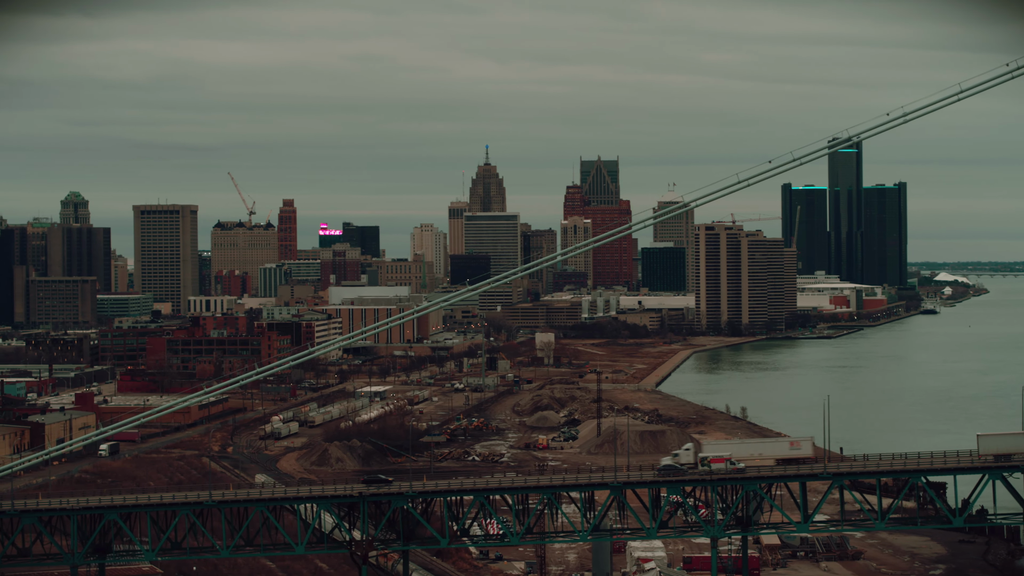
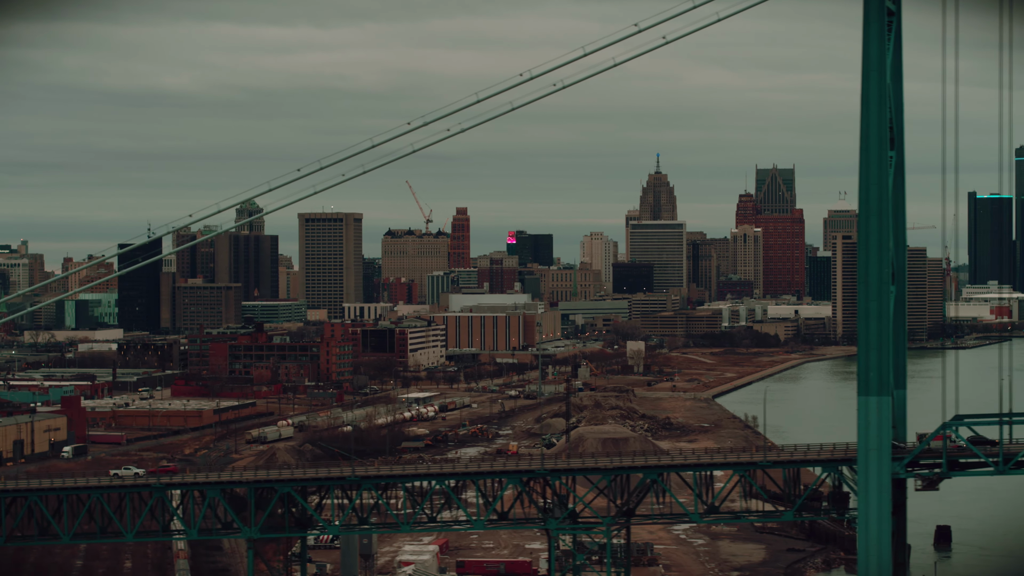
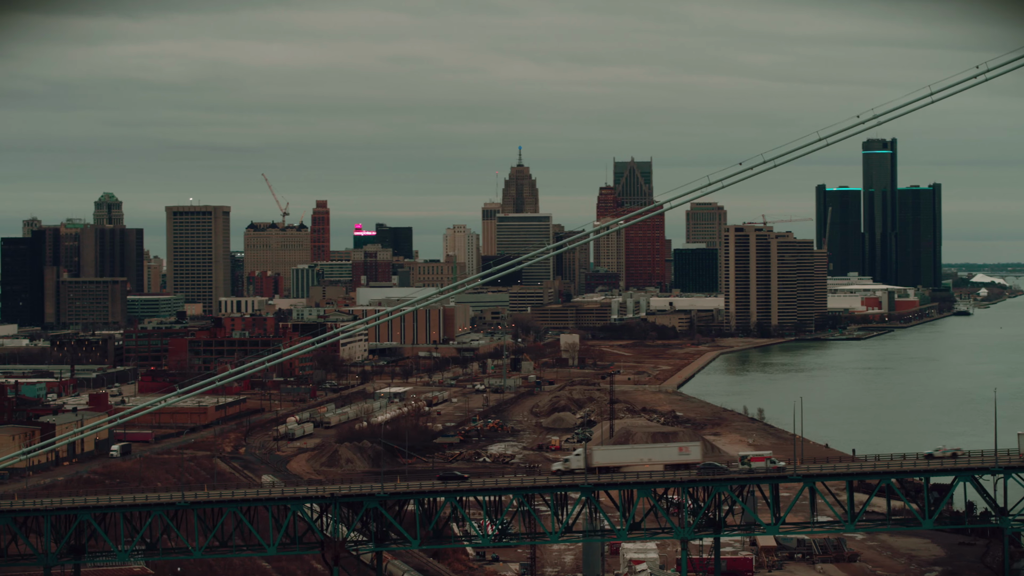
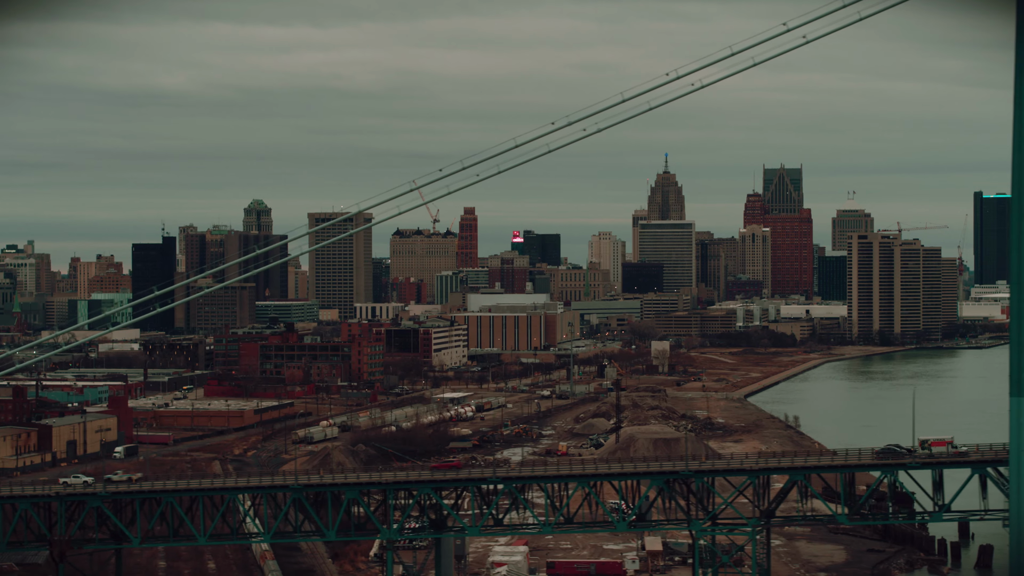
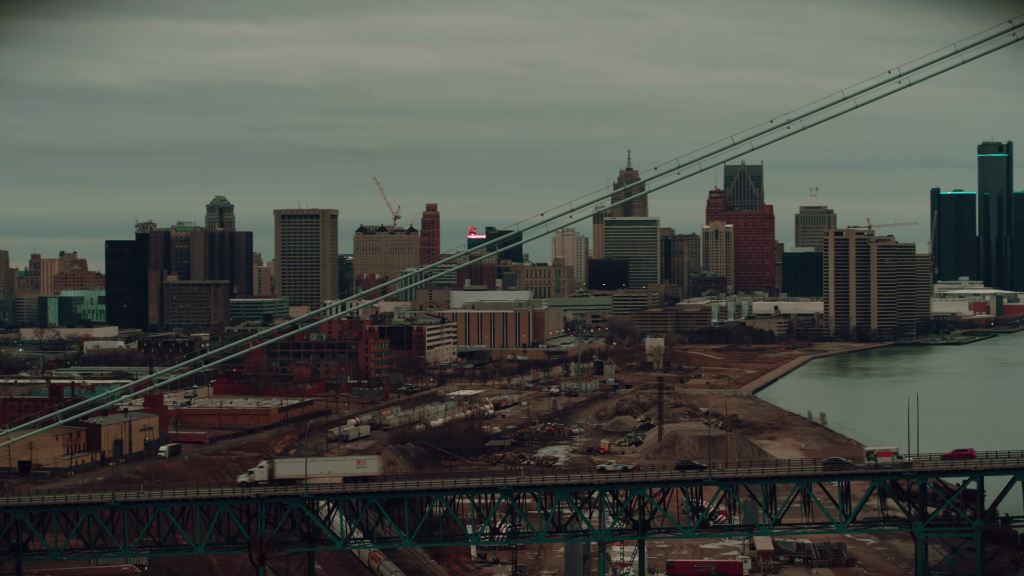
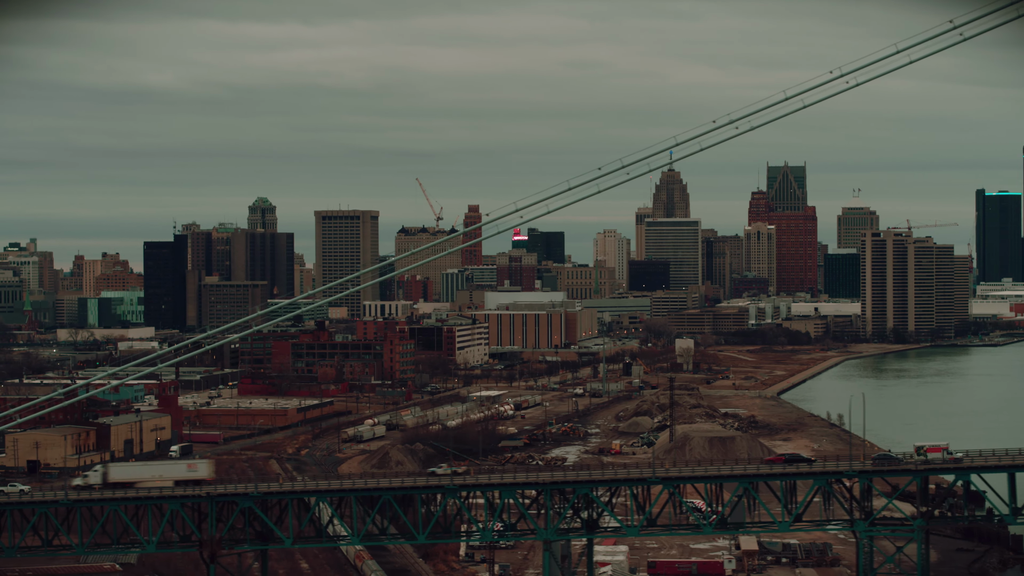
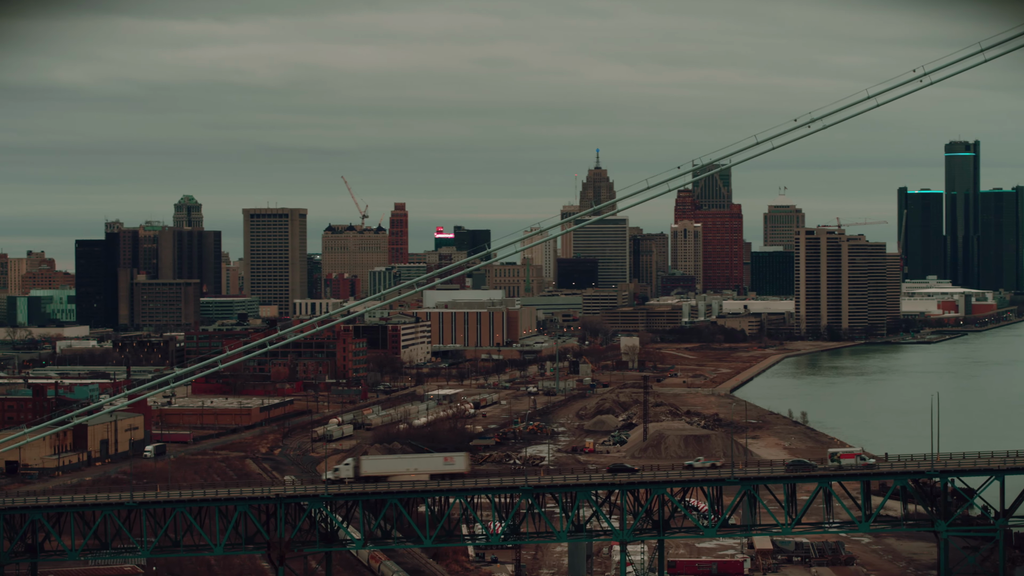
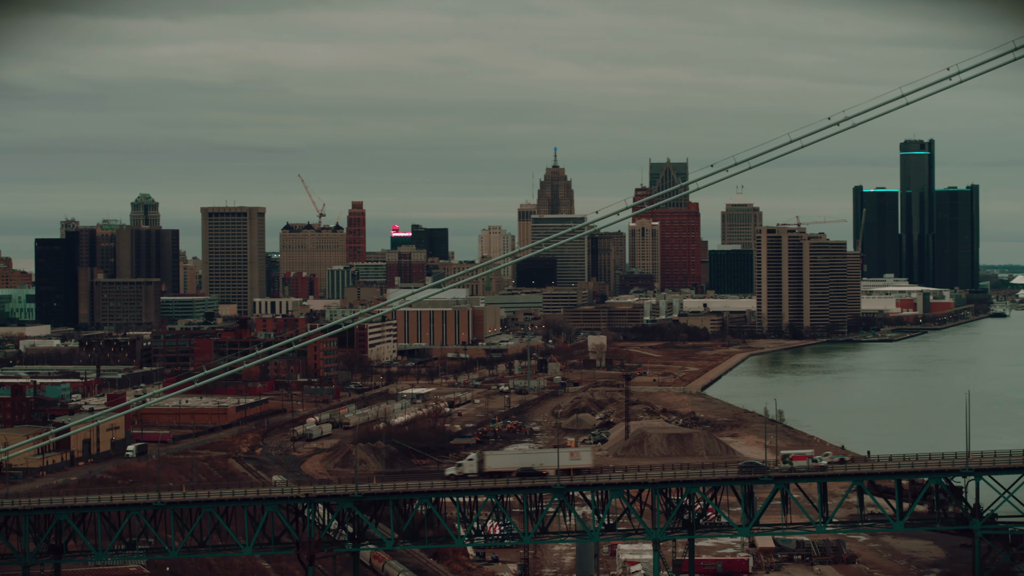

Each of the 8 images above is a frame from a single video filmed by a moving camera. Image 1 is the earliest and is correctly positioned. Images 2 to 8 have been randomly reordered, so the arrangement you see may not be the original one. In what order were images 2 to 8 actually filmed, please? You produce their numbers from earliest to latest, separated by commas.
3, 8, 7, 5, 6, 4, 2
